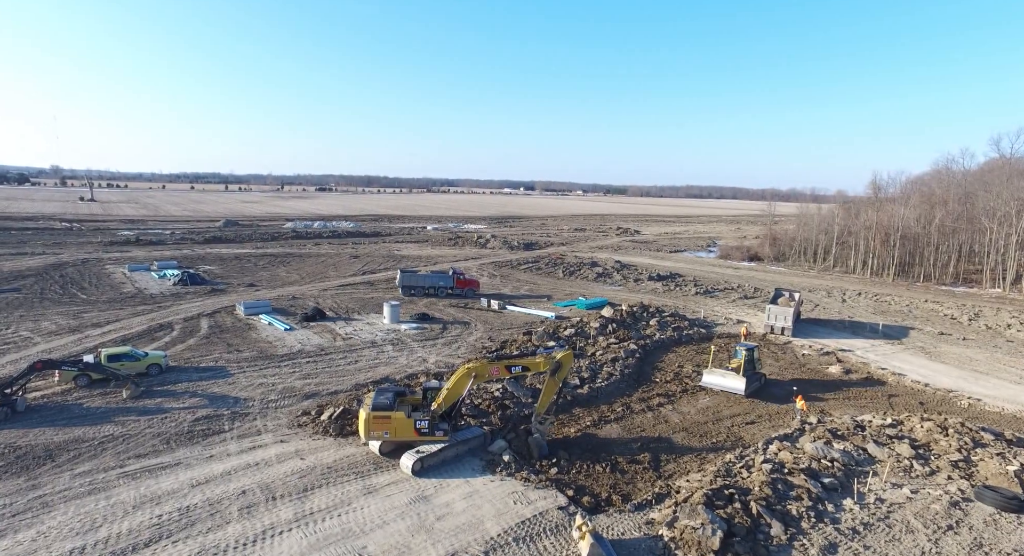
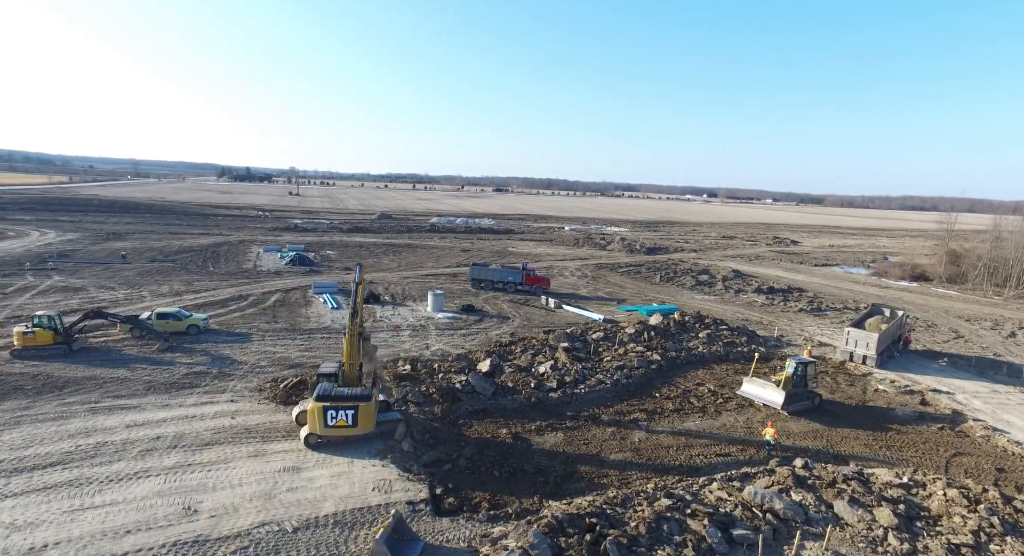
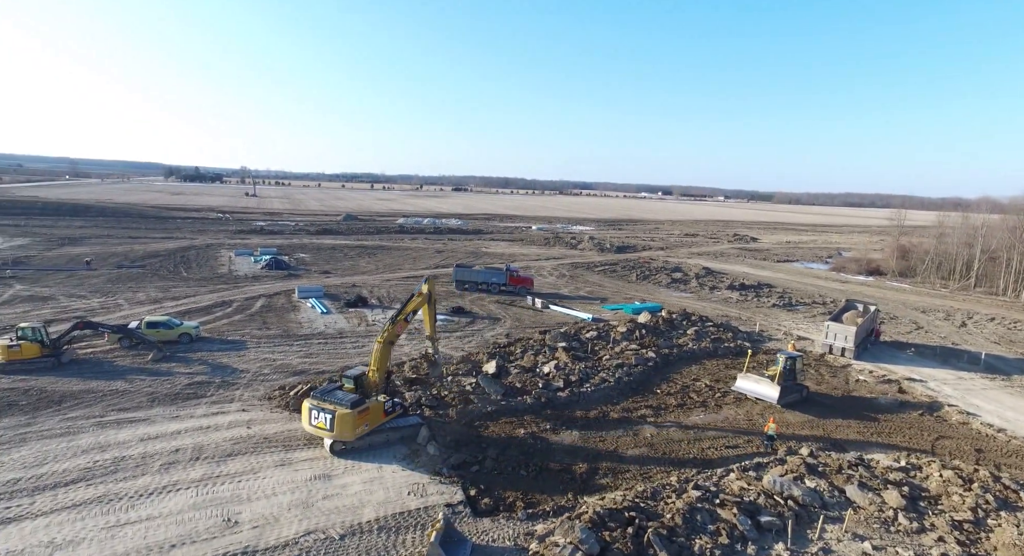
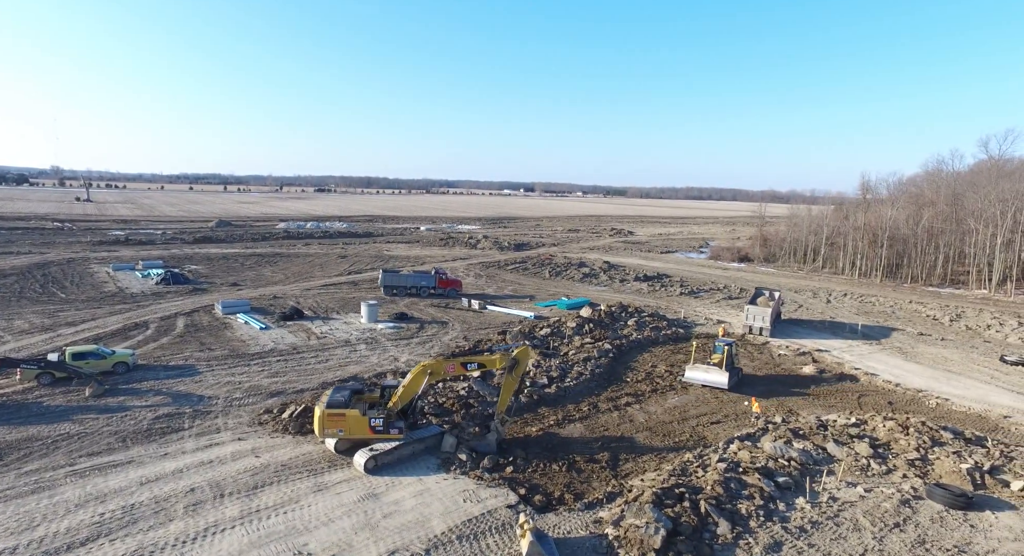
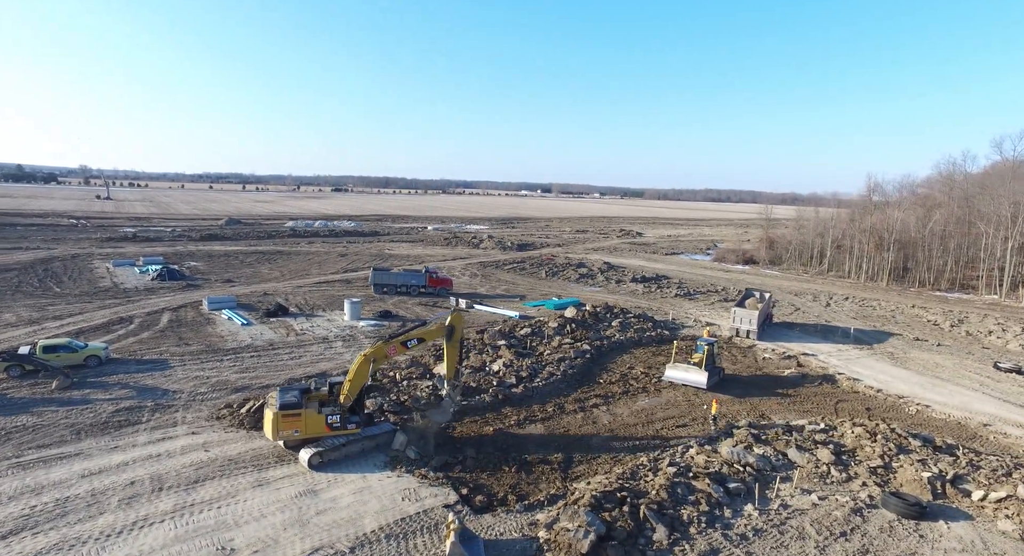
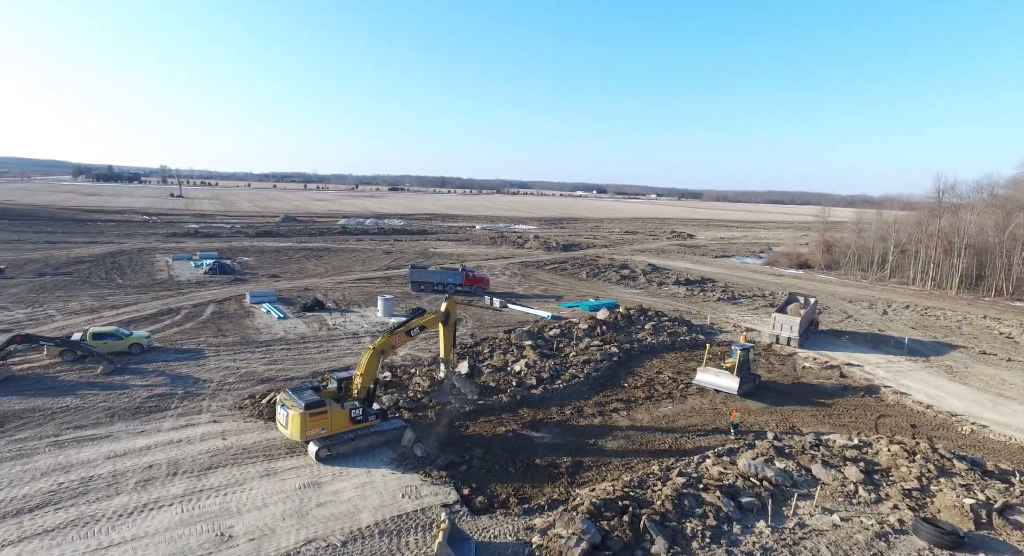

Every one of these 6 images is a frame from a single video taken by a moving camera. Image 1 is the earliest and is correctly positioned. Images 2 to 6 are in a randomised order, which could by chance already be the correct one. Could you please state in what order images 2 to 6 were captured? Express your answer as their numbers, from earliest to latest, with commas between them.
4, 5, 6, 3, 2
